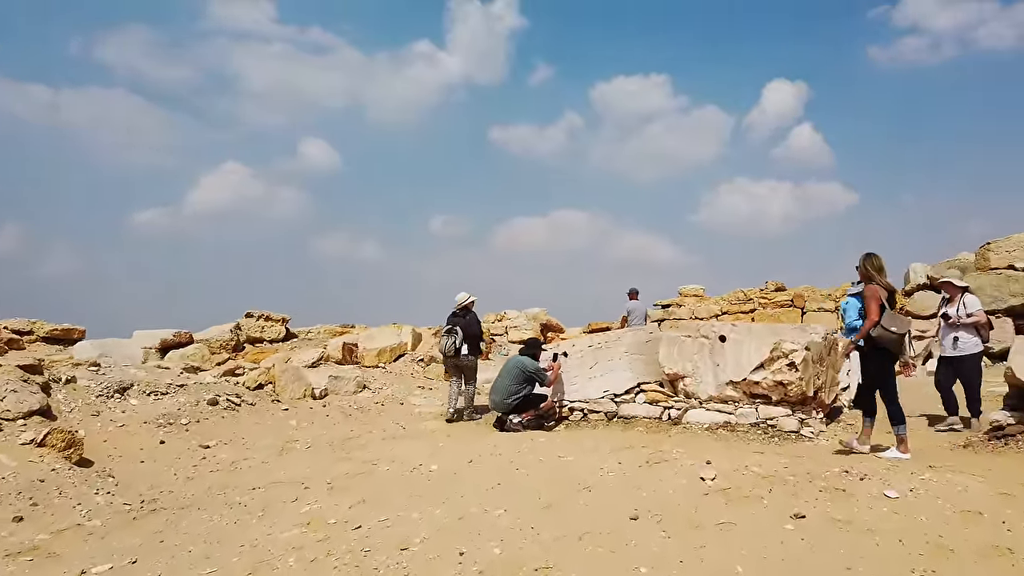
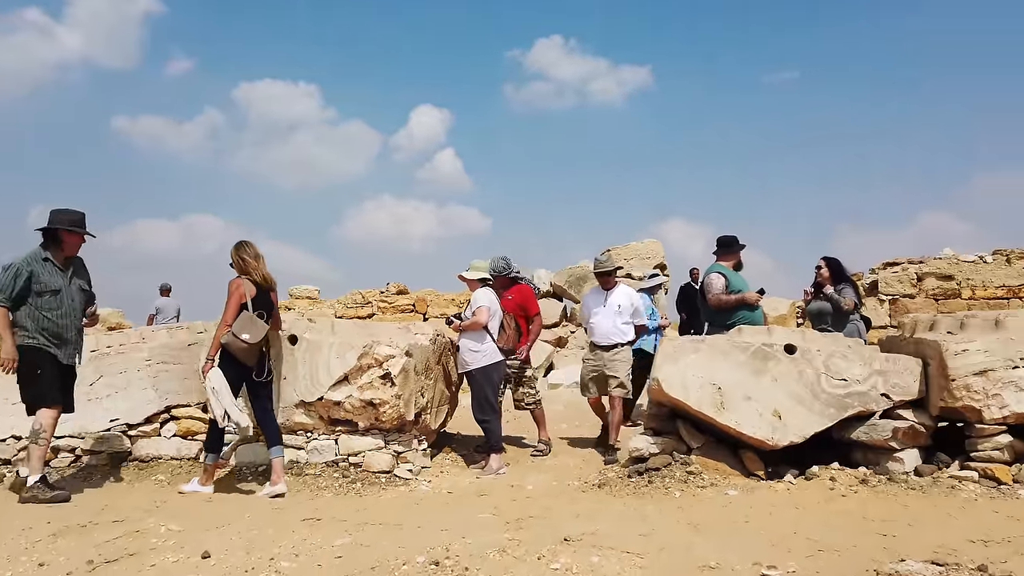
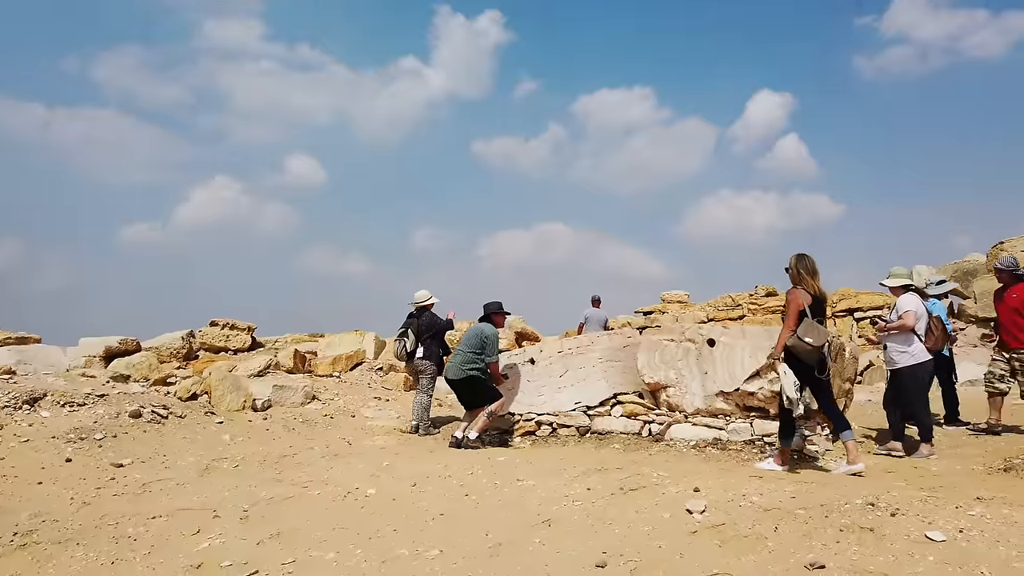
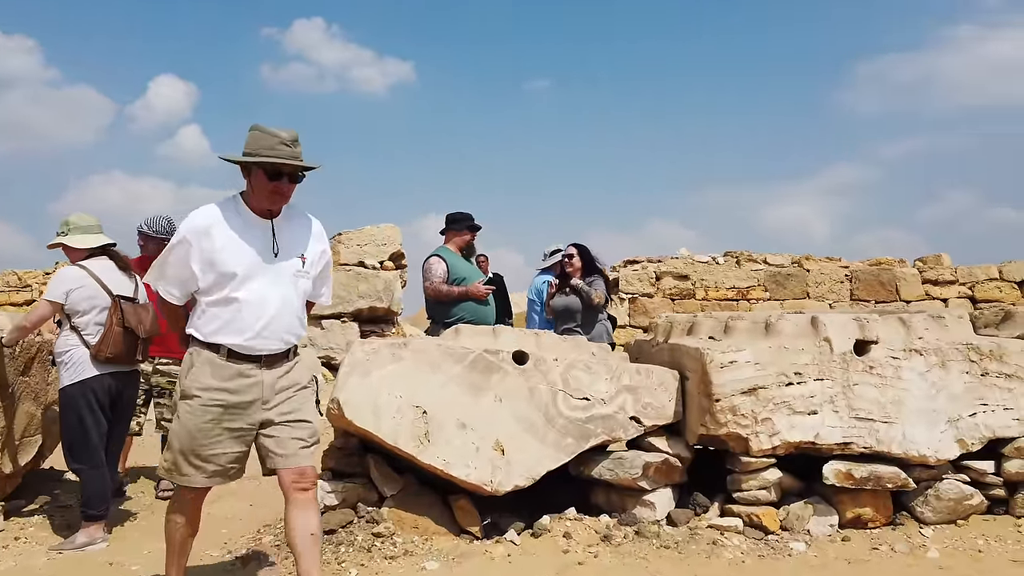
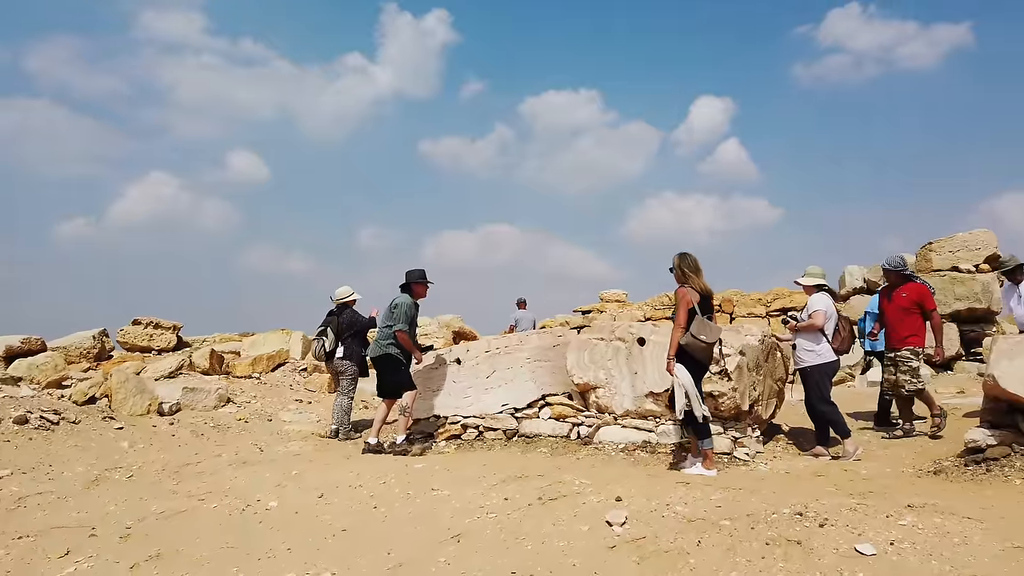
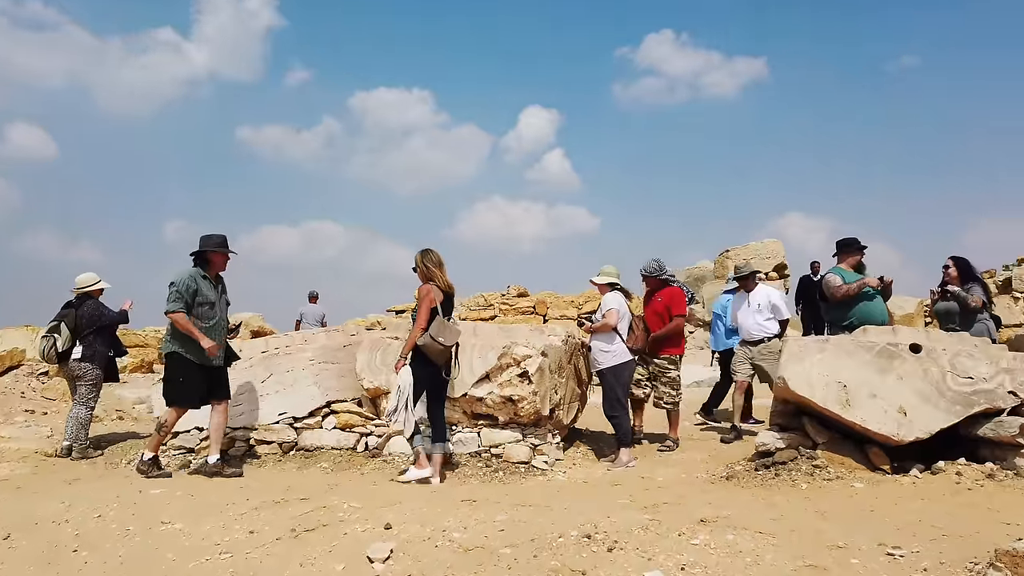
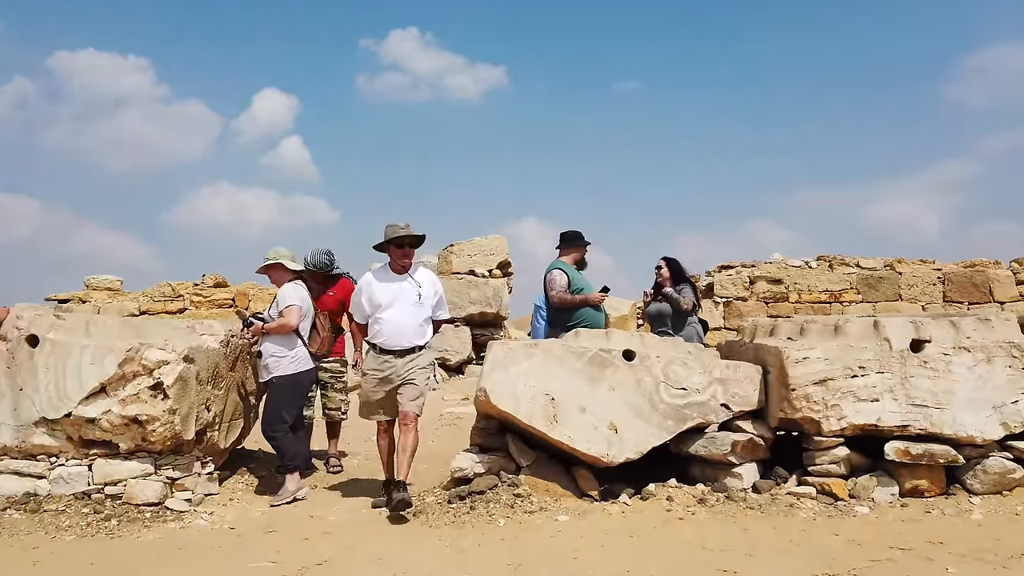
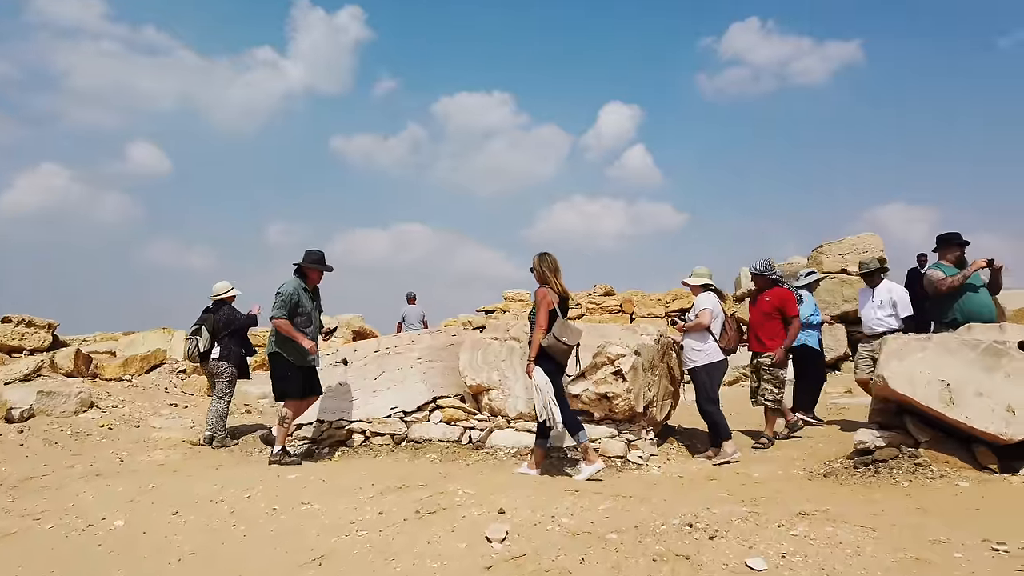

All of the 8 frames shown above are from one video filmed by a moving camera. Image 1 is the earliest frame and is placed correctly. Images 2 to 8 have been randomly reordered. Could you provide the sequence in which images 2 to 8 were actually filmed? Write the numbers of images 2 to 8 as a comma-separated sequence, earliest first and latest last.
3, 5, 8, 6, 2, 7, 4
